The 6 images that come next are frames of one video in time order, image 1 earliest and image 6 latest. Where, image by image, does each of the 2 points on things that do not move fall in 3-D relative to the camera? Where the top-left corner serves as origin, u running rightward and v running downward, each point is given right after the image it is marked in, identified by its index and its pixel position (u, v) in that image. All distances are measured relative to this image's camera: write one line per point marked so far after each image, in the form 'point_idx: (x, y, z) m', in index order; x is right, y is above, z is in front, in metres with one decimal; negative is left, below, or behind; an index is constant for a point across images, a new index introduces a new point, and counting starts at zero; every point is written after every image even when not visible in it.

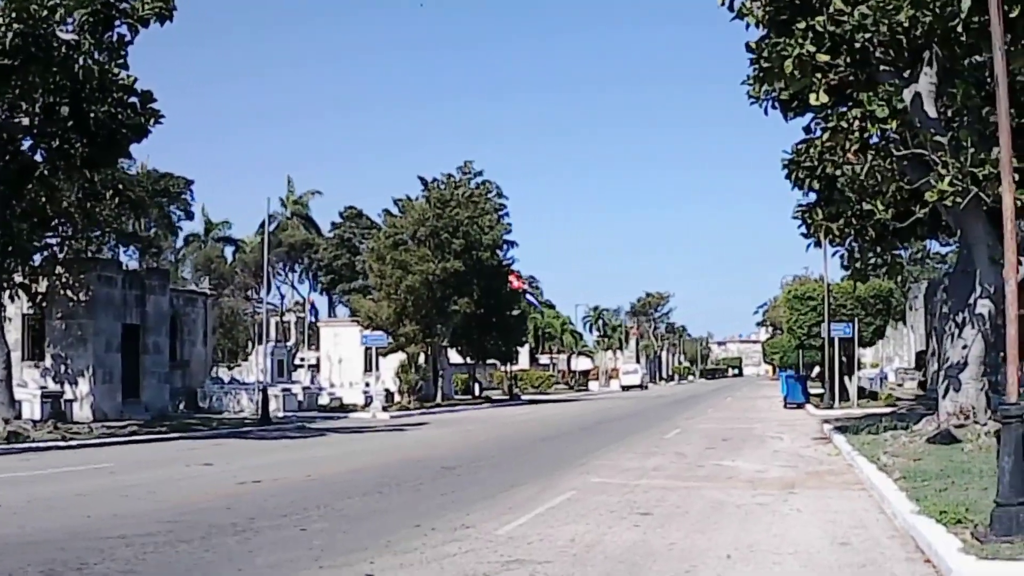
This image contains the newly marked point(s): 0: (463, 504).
0: (-0.7, -2.8, +15.8) m
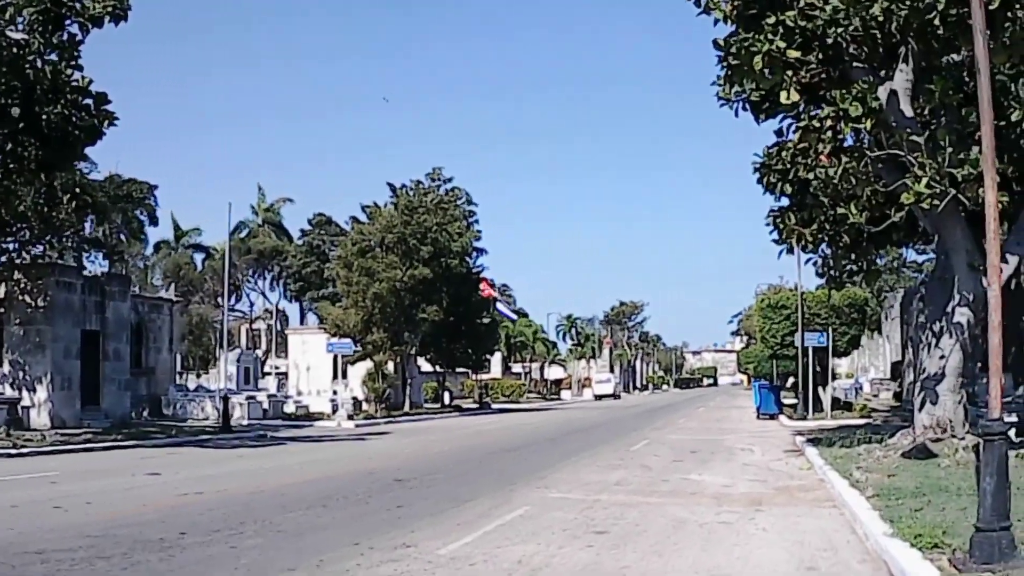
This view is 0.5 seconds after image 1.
0: (-1.3, -2.8, +14.8) m
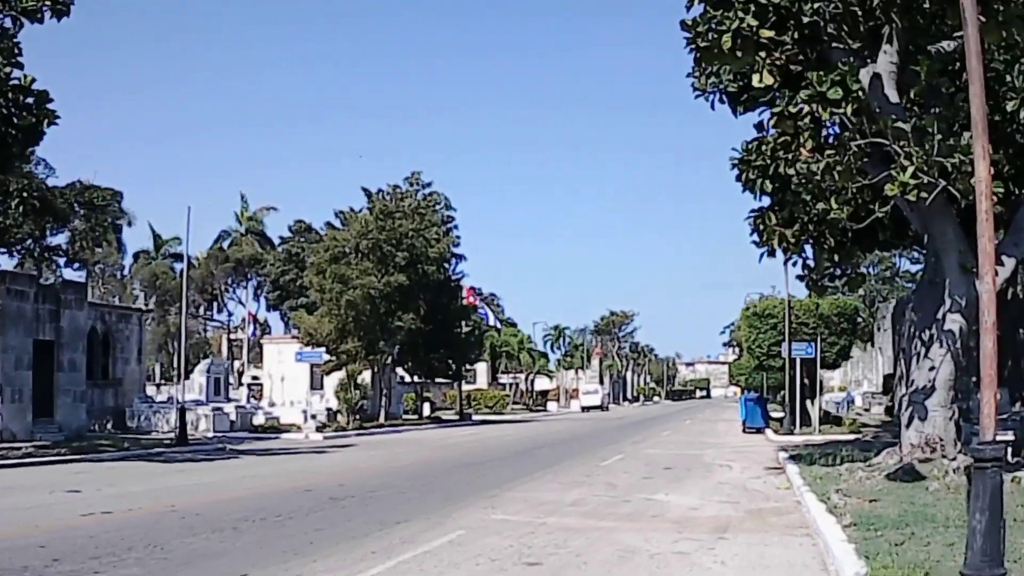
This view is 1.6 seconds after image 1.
0: (-2.0, -2.8, +13.0) m
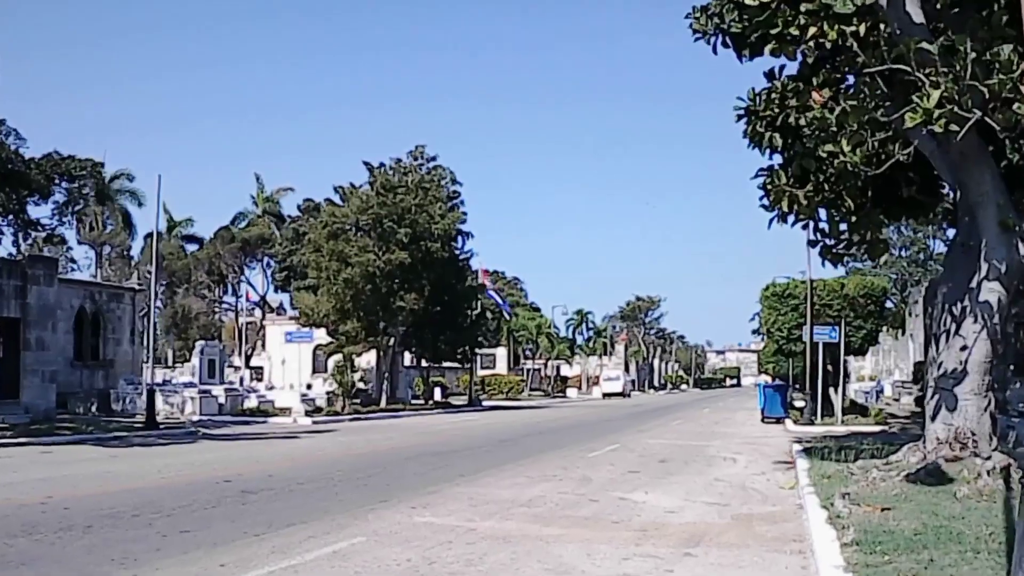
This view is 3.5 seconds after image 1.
0: (-2.8, -2.3, +10.1) m
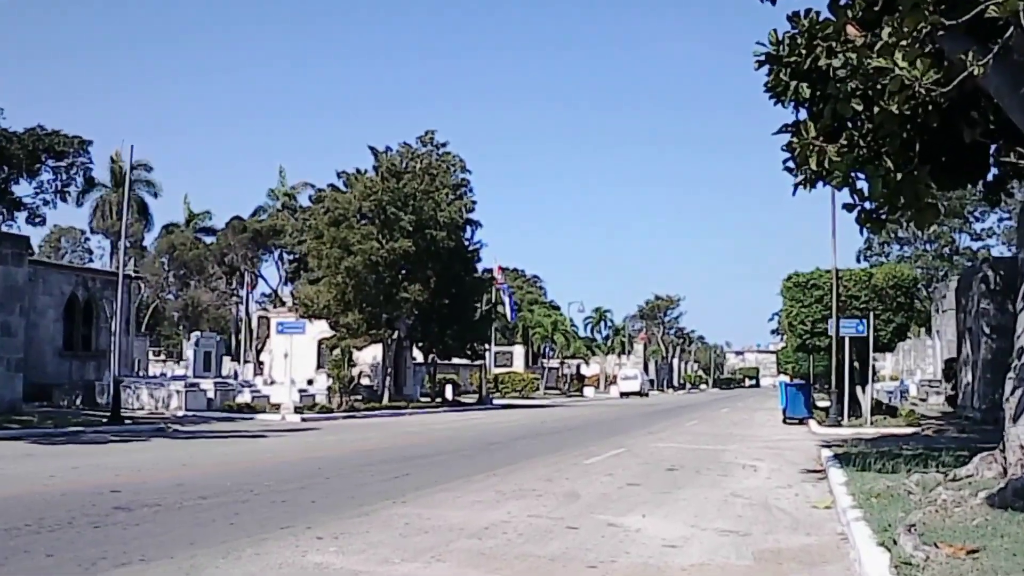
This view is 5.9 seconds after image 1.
0: (-3.4, -1.9, +6.6) m
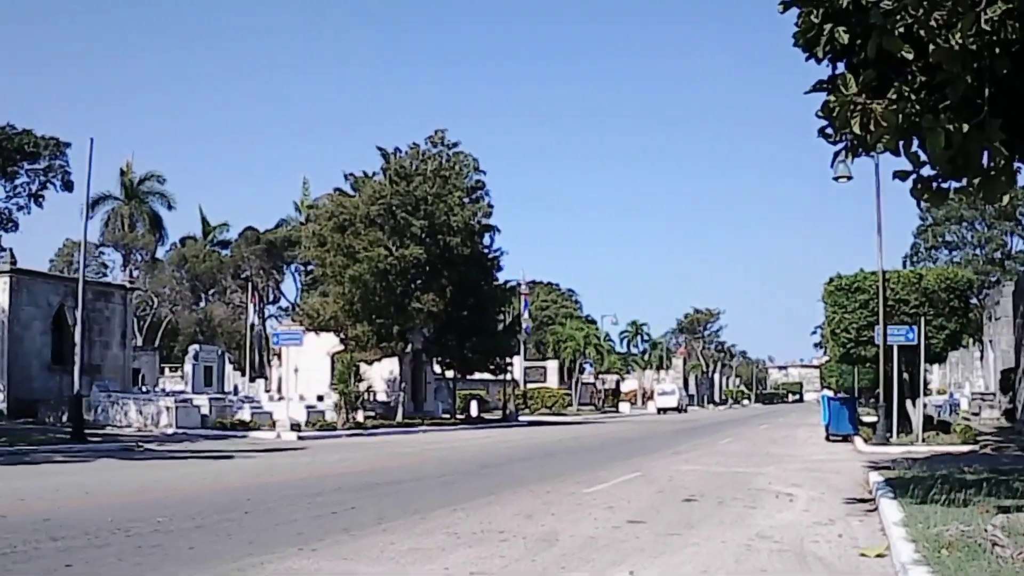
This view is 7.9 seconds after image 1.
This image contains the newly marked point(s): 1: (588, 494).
0: (-4.0, -1.6, +3.4) m
1: (+1.1, -2.9, +17.0) m
